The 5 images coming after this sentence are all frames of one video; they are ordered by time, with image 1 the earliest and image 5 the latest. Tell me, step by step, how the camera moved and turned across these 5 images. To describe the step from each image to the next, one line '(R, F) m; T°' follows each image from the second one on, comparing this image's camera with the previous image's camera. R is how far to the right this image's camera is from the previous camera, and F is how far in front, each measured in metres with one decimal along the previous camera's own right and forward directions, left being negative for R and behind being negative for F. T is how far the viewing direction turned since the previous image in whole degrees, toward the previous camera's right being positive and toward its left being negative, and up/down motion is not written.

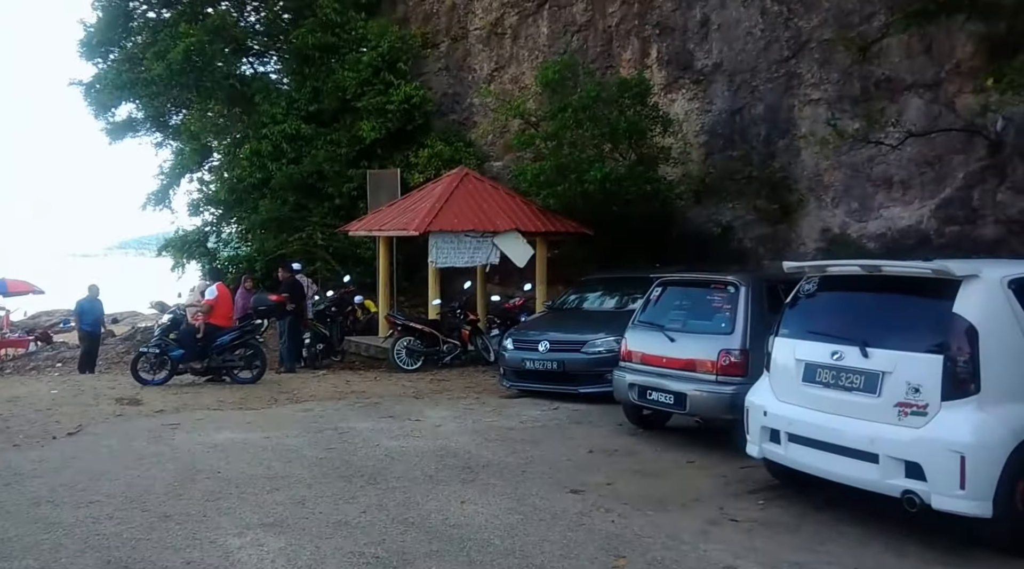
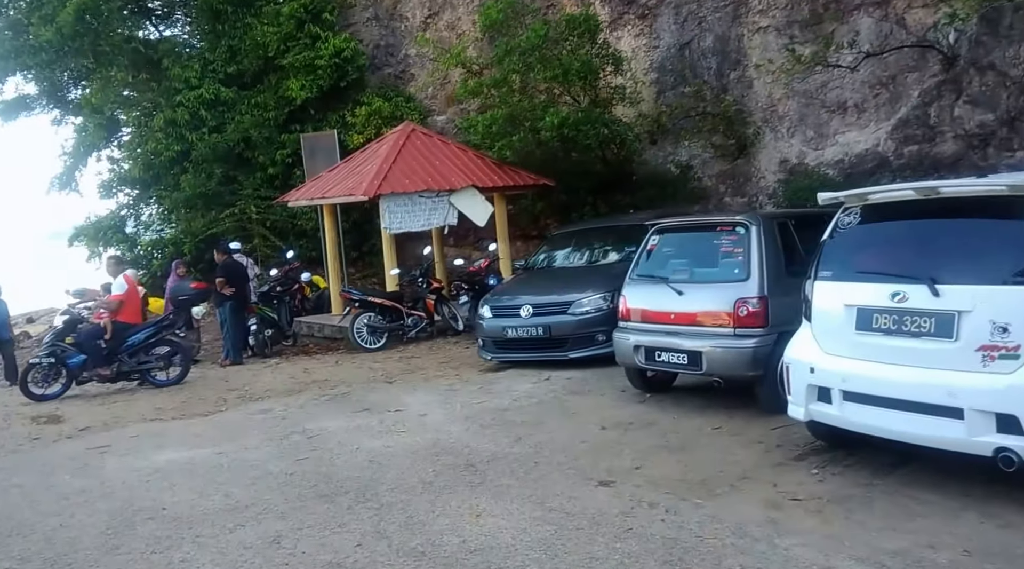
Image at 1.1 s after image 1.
(-0.3, +1.1) m; +4°
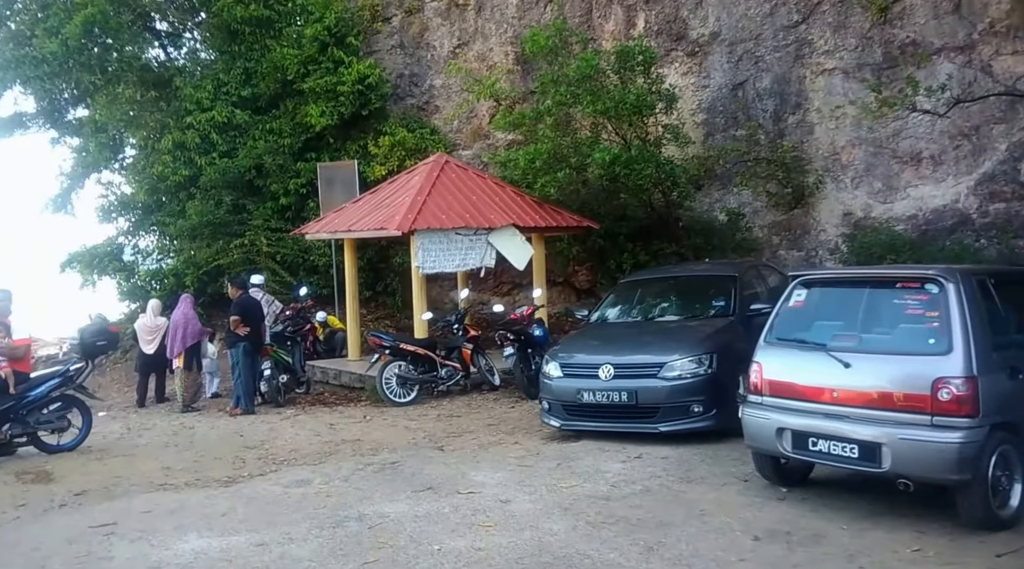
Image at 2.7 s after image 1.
(-0.8, +1.3) m; +1°
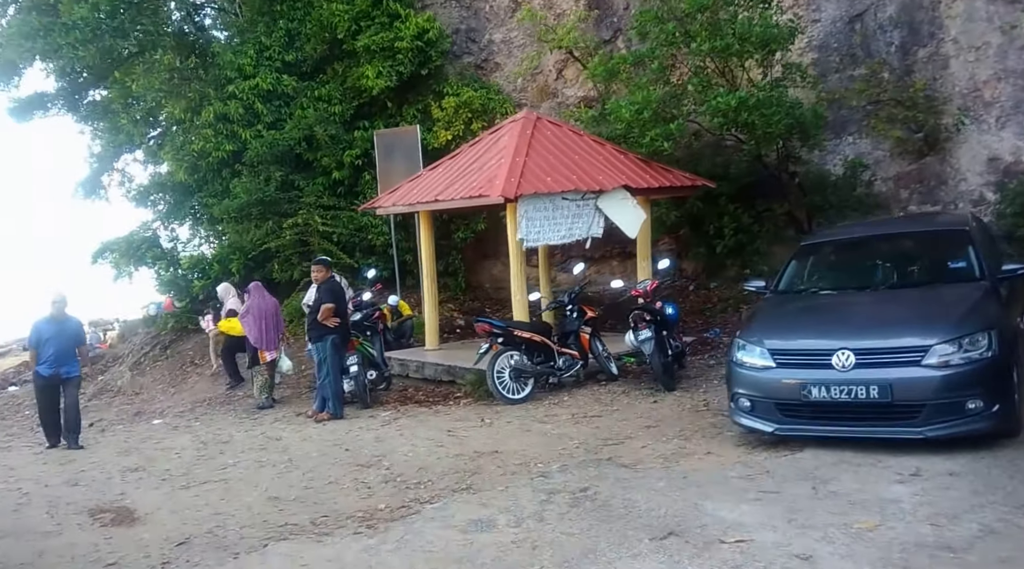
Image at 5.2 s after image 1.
(-1.2, +1.6) m; -1°
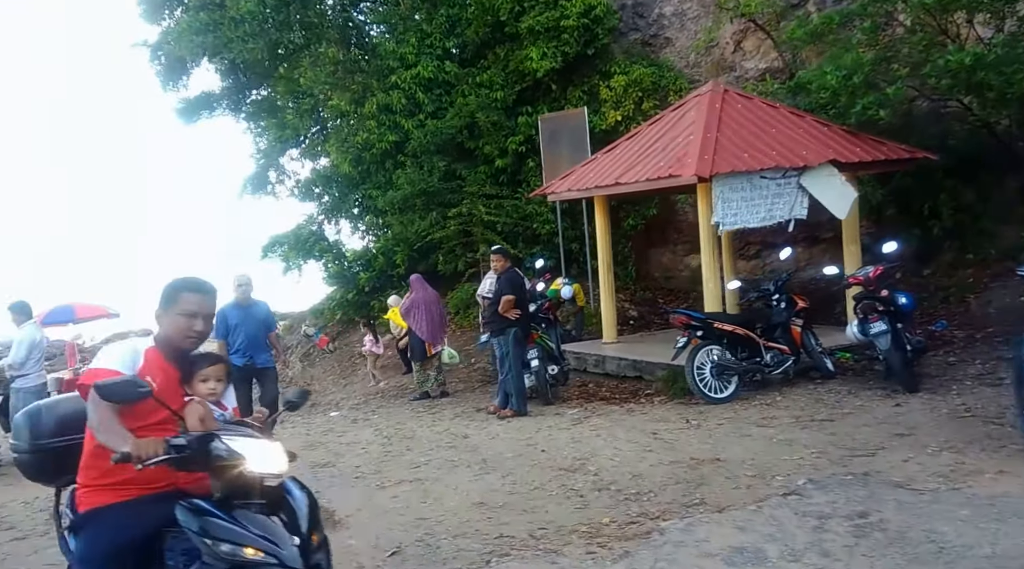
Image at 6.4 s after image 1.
(-0.6, +0.7) m; -9°
